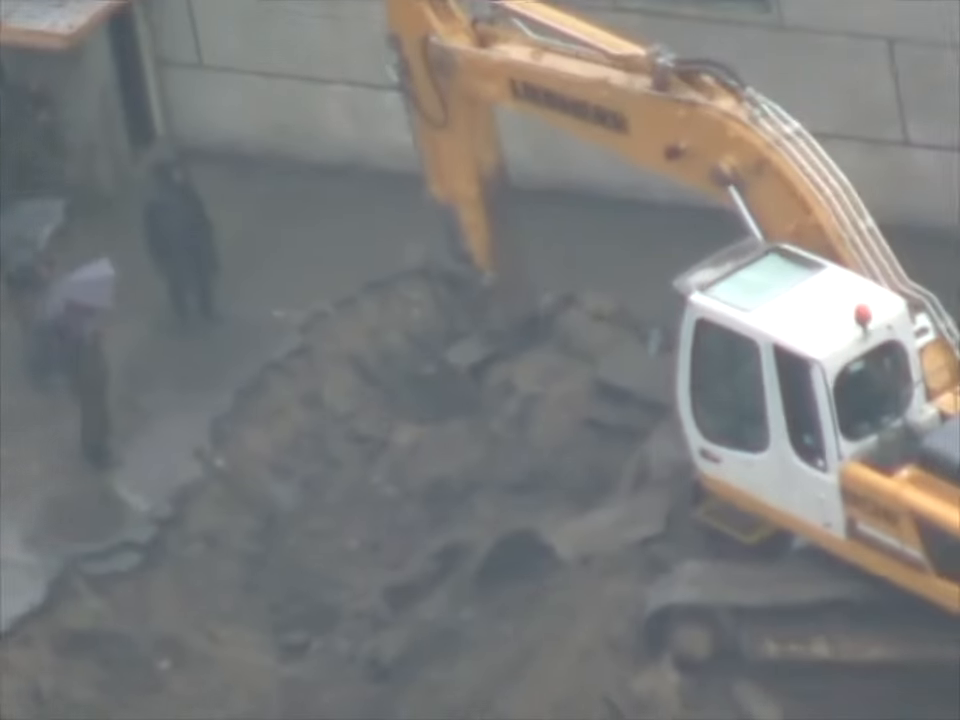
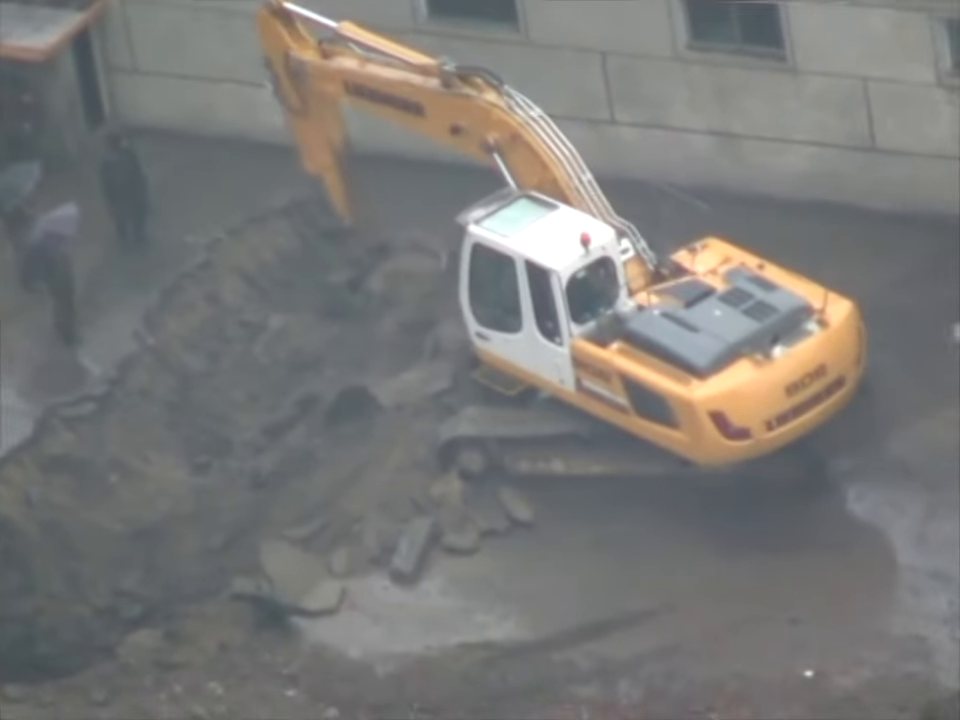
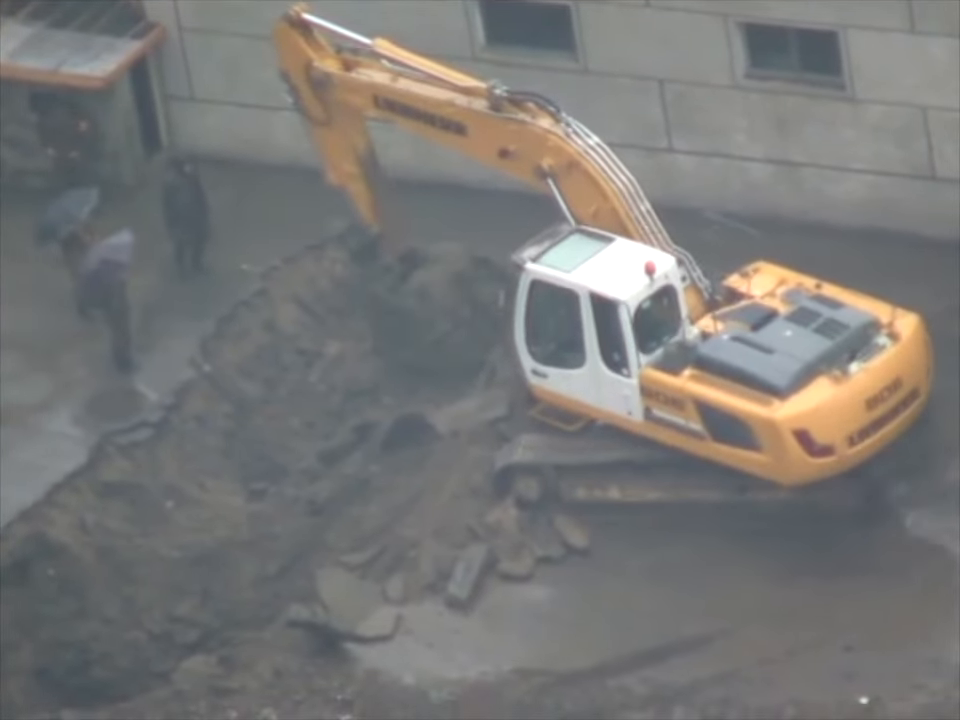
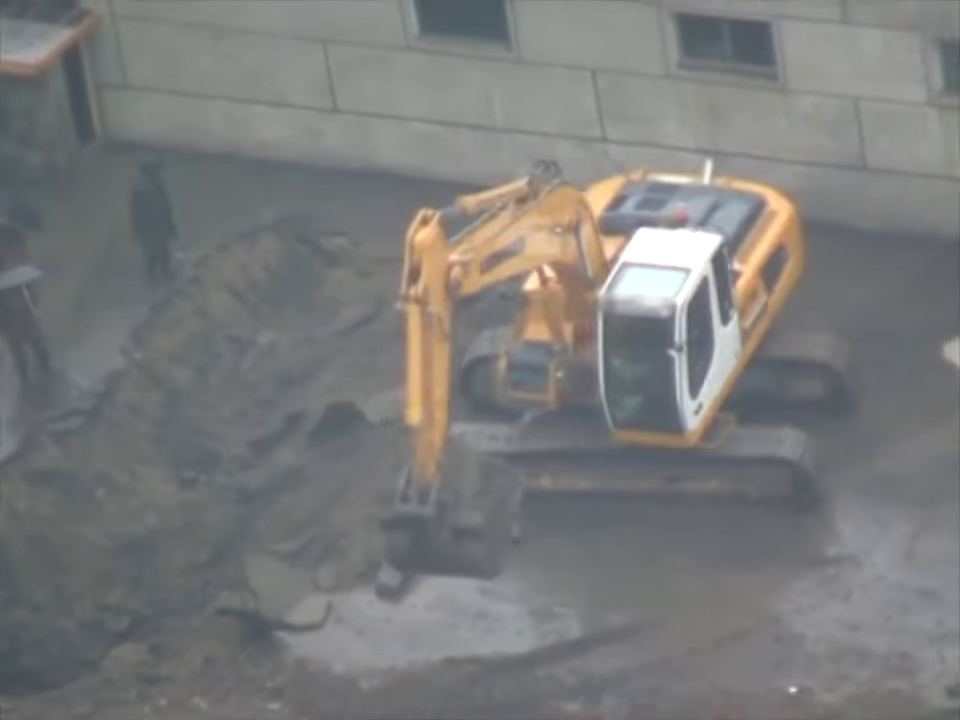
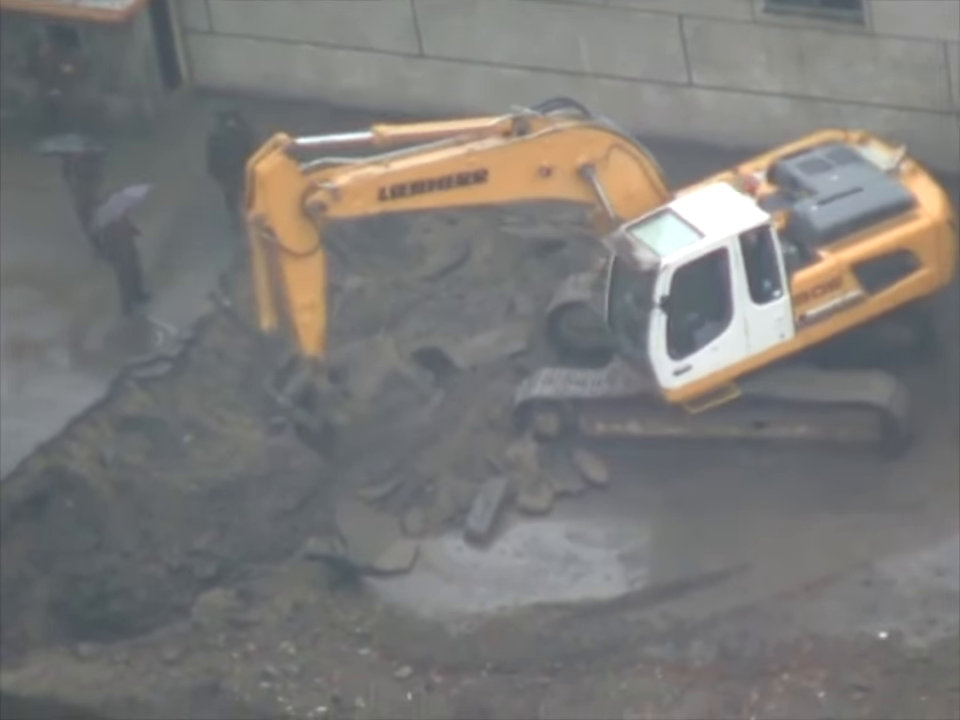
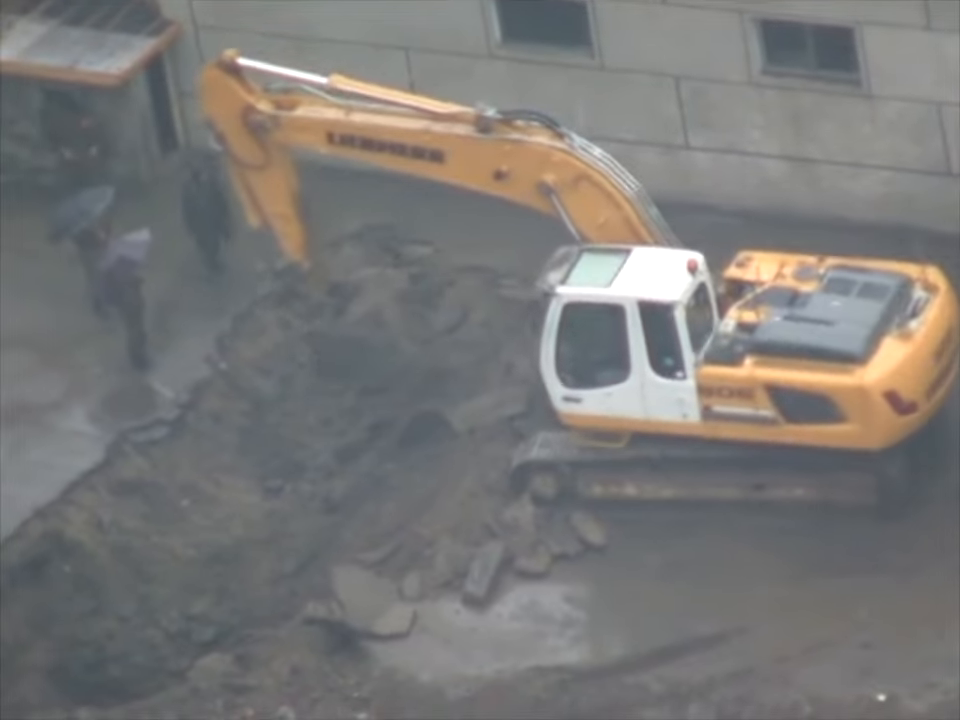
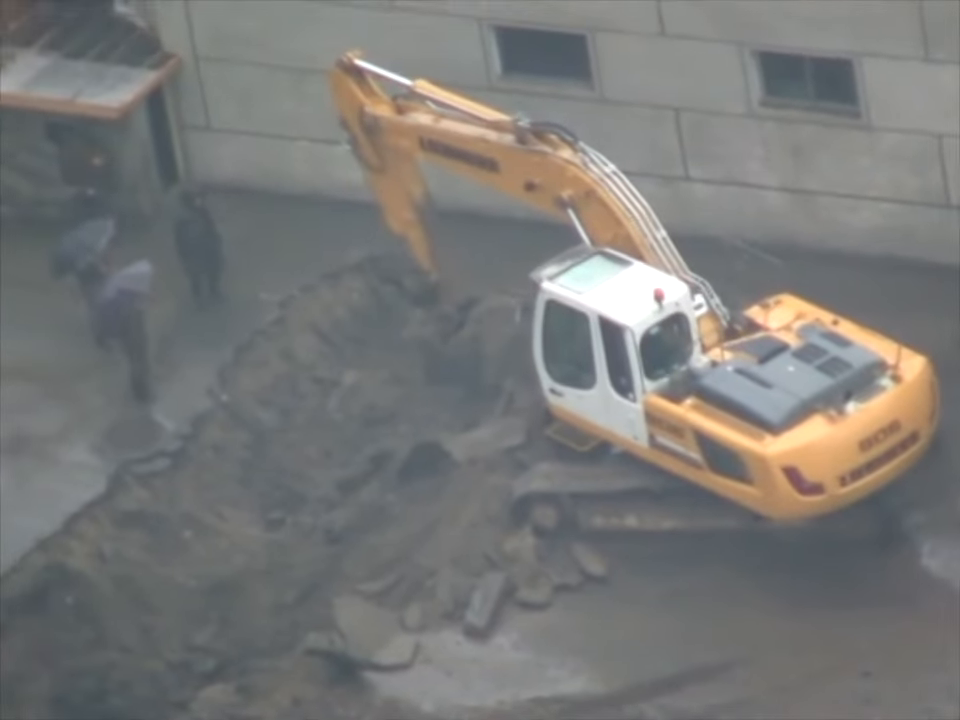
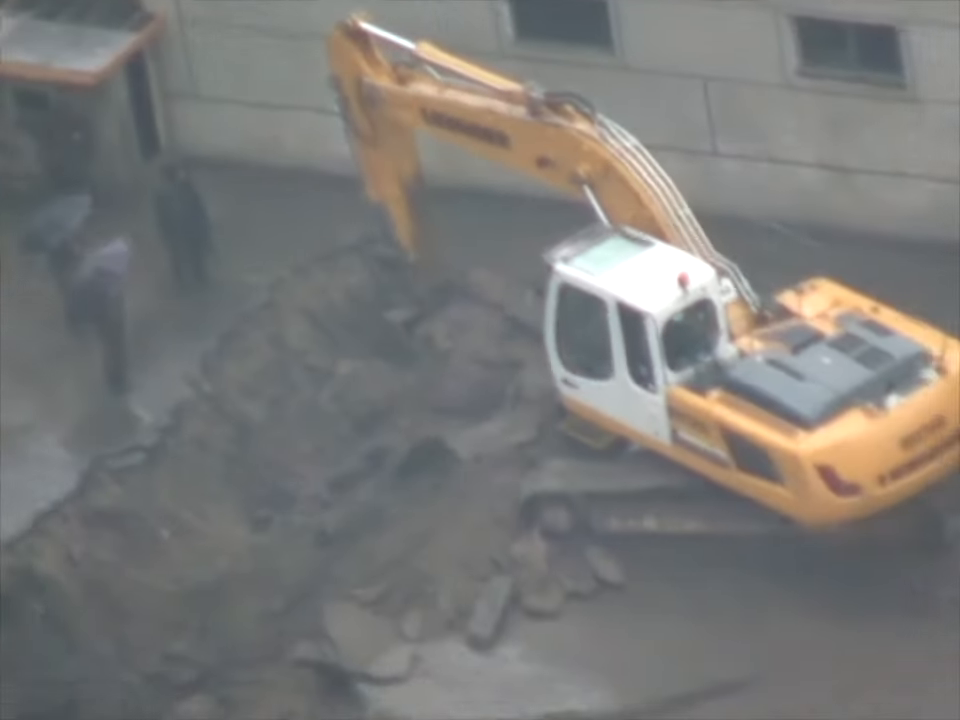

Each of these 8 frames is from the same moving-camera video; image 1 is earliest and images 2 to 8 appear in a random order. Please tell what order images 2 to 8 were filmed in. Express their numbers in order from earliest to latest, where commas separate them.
8, 2, 7, 3, 6, 5, 4
